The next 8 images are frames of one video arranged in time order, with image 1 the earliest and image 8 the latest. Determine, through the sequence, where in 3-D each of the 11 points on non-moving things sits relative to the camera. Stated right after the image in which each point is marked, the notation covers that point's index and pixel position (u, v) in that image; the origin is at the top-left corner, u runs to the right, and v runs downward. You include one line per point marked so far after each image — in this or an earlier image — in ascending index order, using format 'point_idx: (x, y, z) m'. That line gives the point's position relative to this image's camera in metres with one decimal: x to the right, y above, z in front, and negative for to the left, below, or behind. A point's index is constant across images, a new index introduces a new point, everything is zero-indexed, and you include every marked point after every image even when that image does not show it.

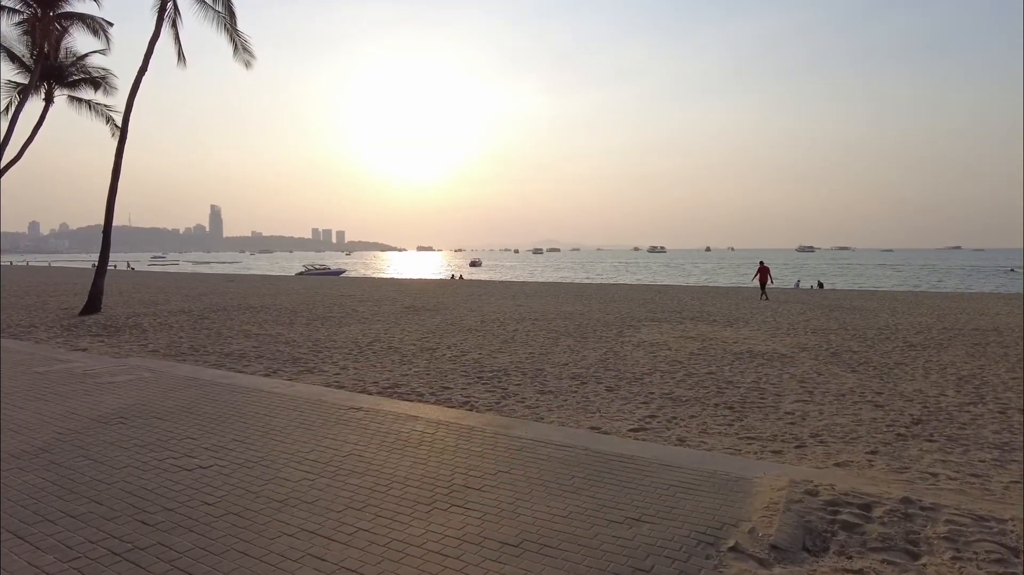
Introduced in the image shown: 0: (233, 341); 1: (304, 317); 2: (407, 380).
0: (-4.7, -0.9, +11.7) m
1: (-4.9, -0.7, +16.5) m
2: (-1.2, -1.1, +8.2) m
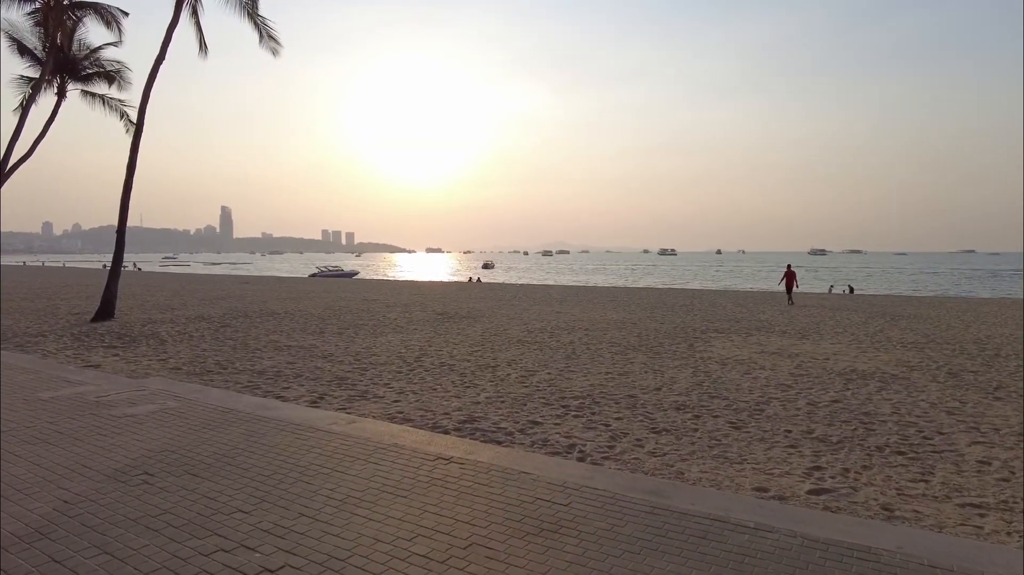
0: (-3.7, -1.0, +10.4) m
1: (-3.8, -0.8, +15.1) m
2: (-0.3, -1.2, +6.8) m
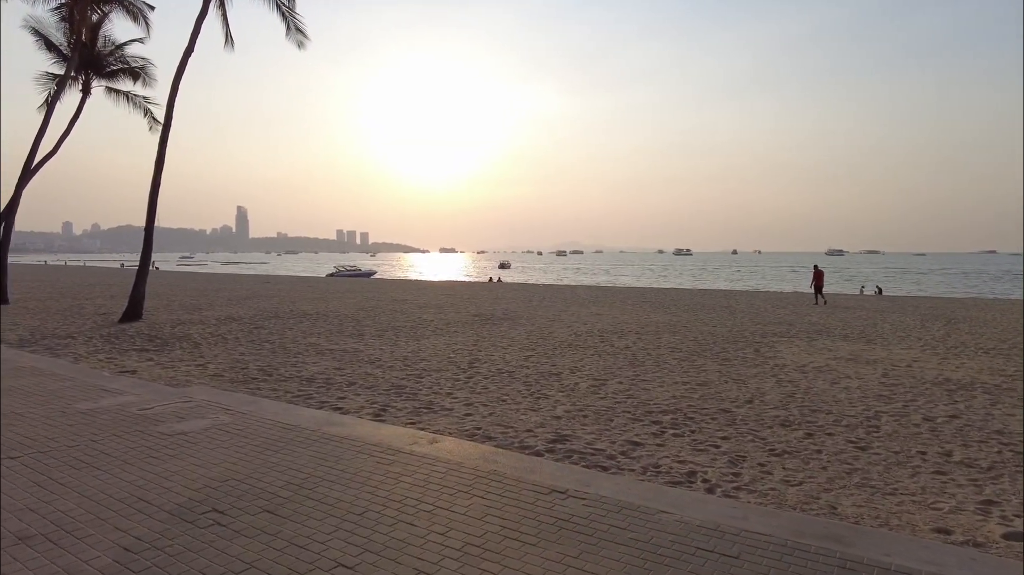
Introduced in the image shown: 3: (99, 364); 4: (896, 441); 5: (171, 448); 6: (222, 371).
0: (-2.8, -1.0, +9.7) m
1: (-2.9, -0.8, +14.5) m
2: (+0.5, -1.2, +6.1) m
3: (-5.4, -1.0, +9.1) m
4: (+3.2, -1.3, +5.9) m
5: (-2.4, -1.1, +4.8) m
6: (-3.6, -1.0, +8.6) m
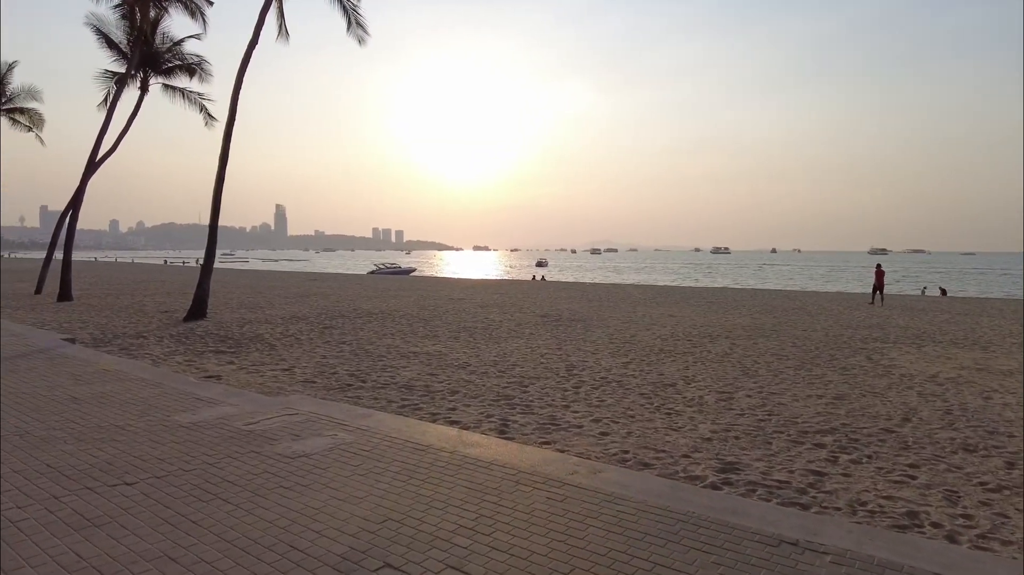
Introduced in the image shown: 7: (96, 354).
0: (-1.5, -1.0, +9.1) m
1: (-1.3, -0.8, +13.9) m
2: (+1.7, -1.2, +5.4) m
3: (-4.1, -1.0, +8.6) m
4: (+4.4, -1.3, +5.0) m
5: (-1.3, -1.1, +4.2) m
6: (-2.3, -1.0, +8.0) m
7: (-5.6, -0.9, +9.4) m
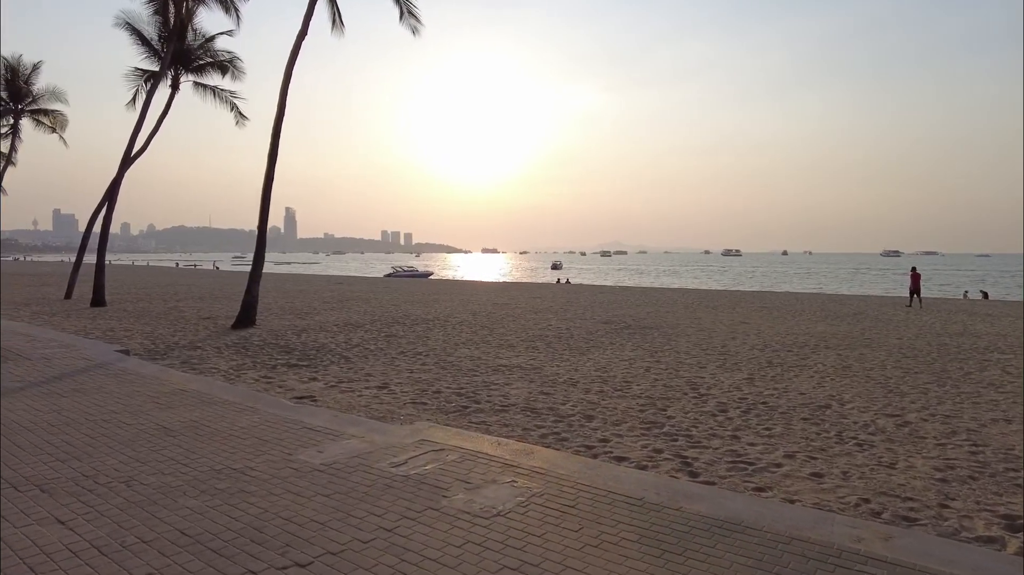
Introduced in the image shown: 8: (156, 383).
0: (-0.2, -1.1, +8.1) m
1: (+0.1, -0.9, +12.9) m
2: (+3.0, -1.3, +4.3) m
3: (-2.7, -1.1, +7.6) m
4: (+5.6, -1.4, +3.9) m
5: (0.0, -1.2, +3.2) m
6: (-1.0, -1.1, +7.0) m
7: (-4.2, -1.0, +8.4) m
8: (-3.7, -1.0, +7.4) m
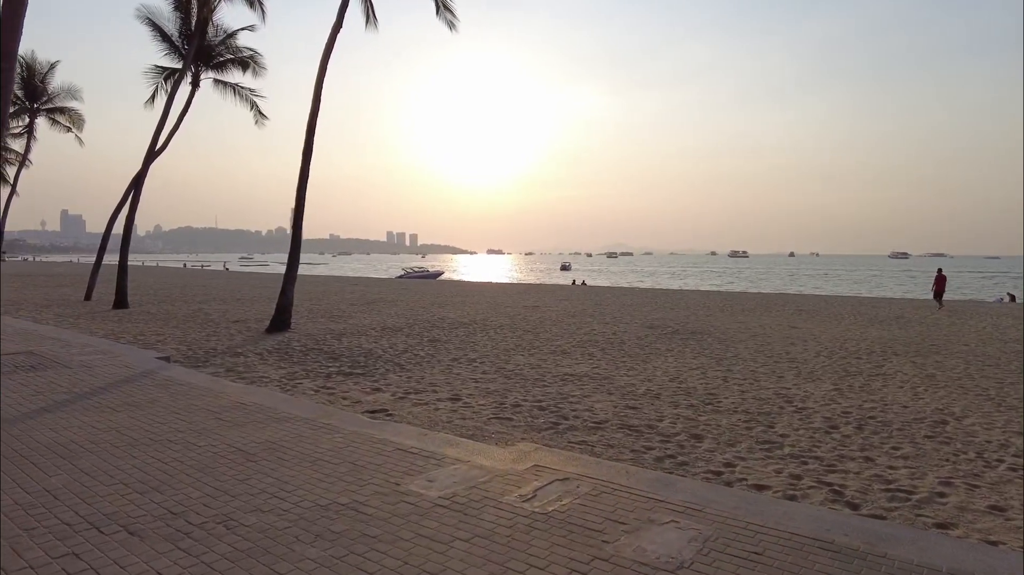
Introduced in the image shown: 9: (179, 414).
0: (+0.7, -1.1, +7.5) m
1: (+0.9, -1.0, +12.3) m
2: (+3.8, -1.3, +3.7) m
3: (-1.9, -1.1, +7.1) m
4: (+6.4, -1.4, +3.3) m
5: (+0.8, -1.2, +2.6) m
6: (-0.1, -1.1, +6.4) m
7: (-3.4, -1.0, +7.9) m
8: (-2.9, -1.0, +6.8) m
9: (-2.8, -1.1, +5.9) m
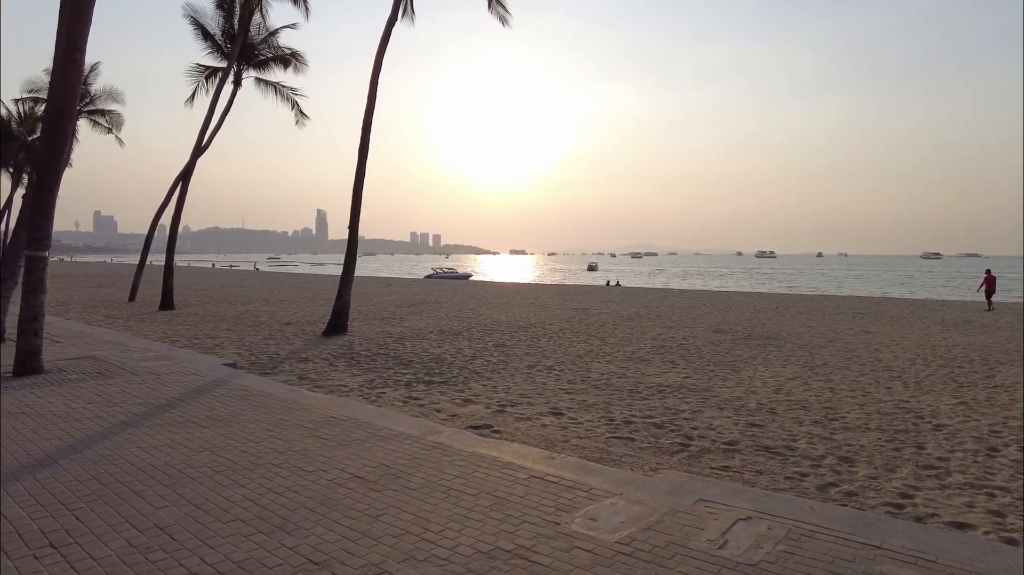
0: (+1.7, -1.2, +6.9) m
1: (+2.1, -1.0, +11.6) m
2: (+4.6, -1.4, +3.0) m
3: (-0.9, -1.1, +6.5) m
4: (+7.3, -1.5, +2.5) m
5: (+1.6, -1.3, +2.0) m
6: (+0.8, -1.2, +5.9) m
7: (-2.4, -1.1, +7.4) m
8: (-1.9, -1.1, +6.3) m
9: (-1.9, -1.1, +5.4) m
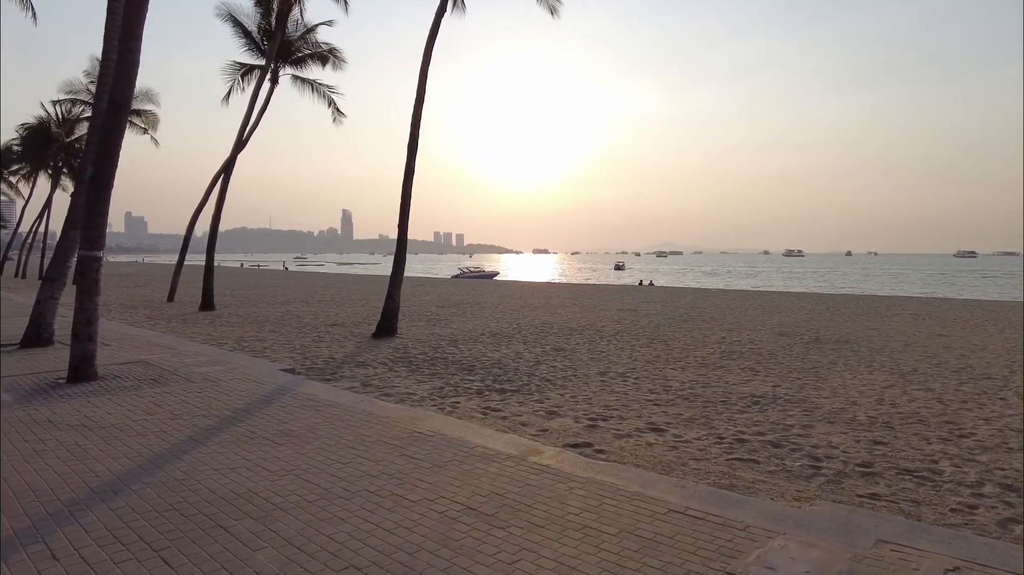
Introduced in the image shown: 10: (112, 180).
0: (+2.5, -1.2, +6.3) m
1: (+3.1, -1.0, +11.0) m
2: (+5.3, -1.4, +2.2) m
3: (-0.1, -1.2, +6.0) m
4: (+8.0, -1.5, +1.6) m
5: (+2.3, -1.3, +1.4) m
6: (+1.6, -1.2, +5.2) m
7: (-1.6, -1.1, +6.9) m
8: (-1.1, -1.1, +5.8) m
9: (-1.1, -1.1, +4.9) m
10: (-4.2, +1.1, +7.3) m
